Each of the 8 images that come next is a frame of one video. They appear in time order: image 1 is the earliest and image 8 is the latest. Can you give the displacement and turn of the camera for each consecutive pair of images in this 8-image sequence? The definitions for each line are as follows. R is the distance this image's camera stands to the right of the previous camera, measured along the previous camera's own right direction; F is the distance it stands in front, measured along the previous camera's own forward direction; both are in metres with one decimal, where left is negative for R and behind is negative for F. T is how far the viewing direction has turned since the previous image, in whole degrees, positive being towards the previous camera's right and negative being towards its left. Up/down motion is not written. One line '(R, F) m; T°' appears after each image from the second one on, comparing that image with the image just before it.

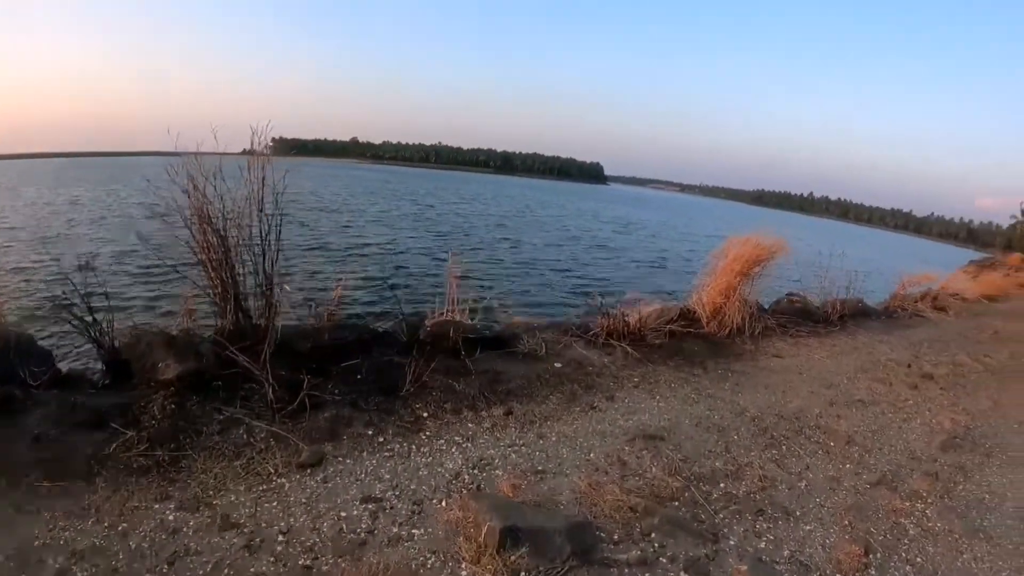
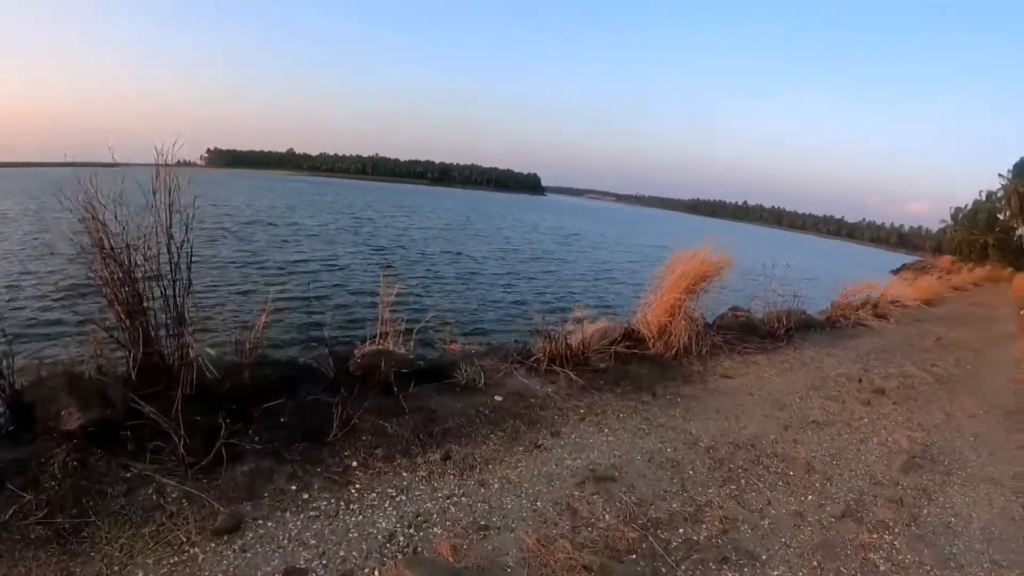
(+0.2, +0.4) m; +4°
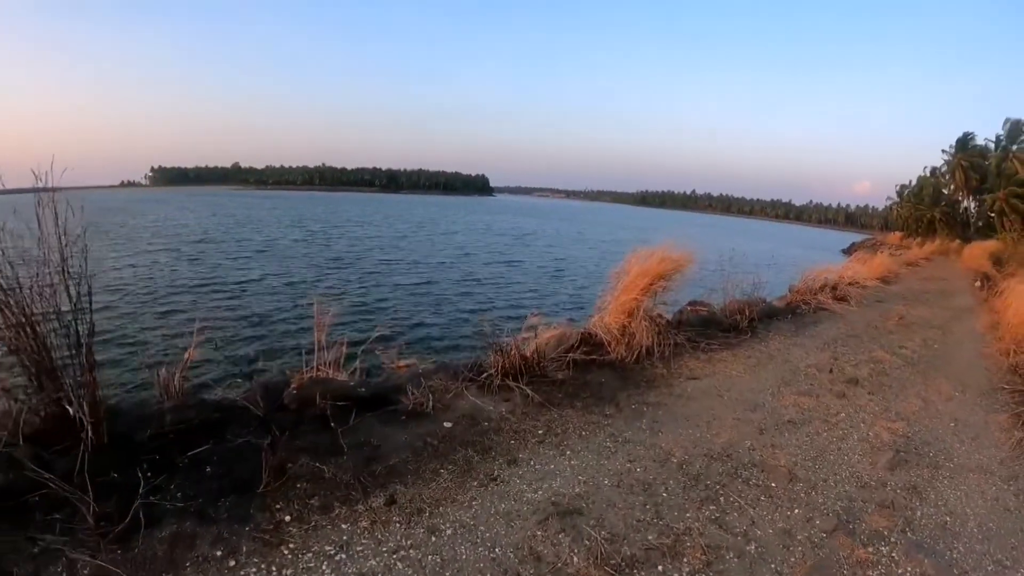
(+0.2, +0.5) m; +3°
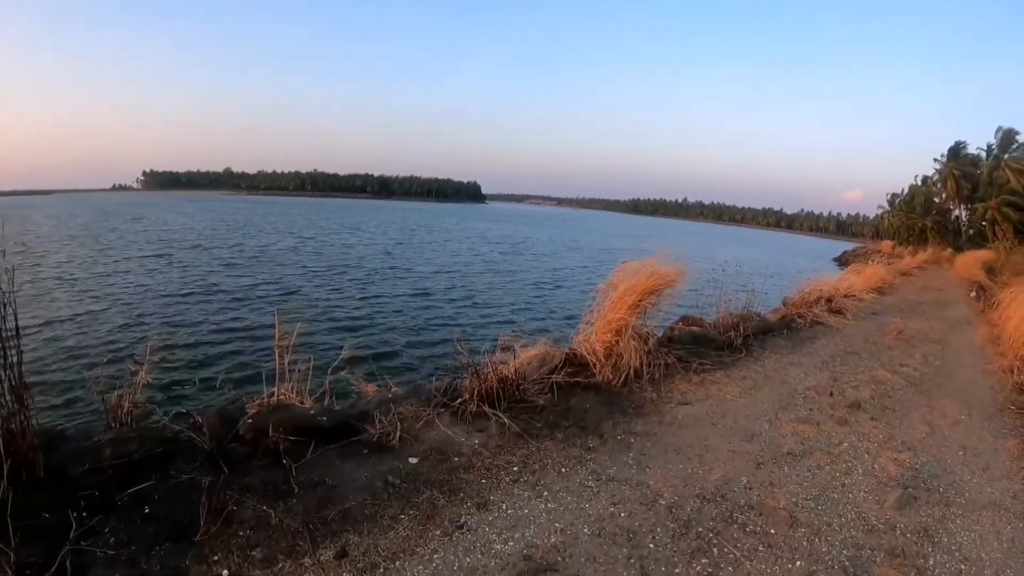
(+0.2, +0.4) m; +1°
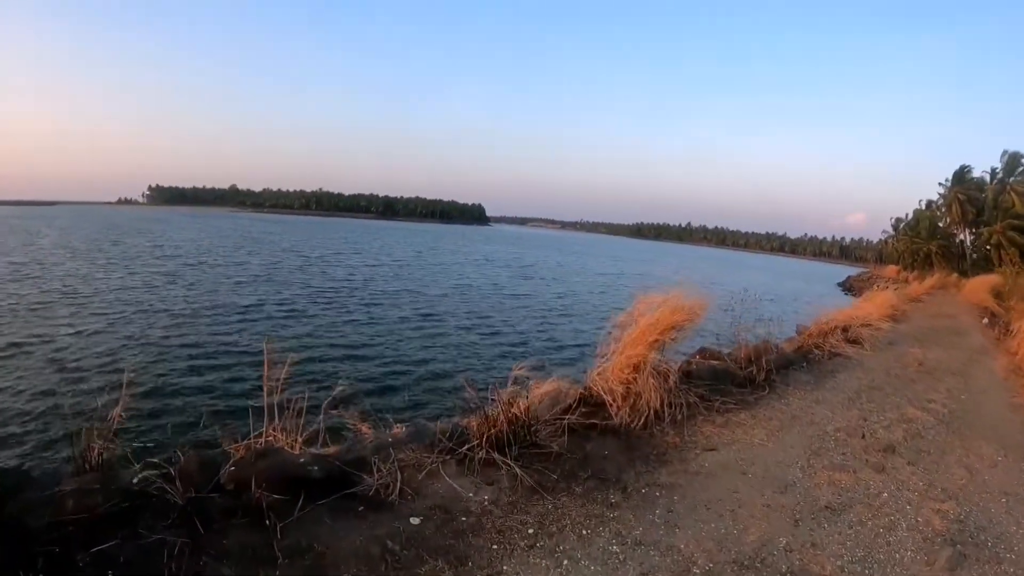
(-0.1, +0.4) m; 0°
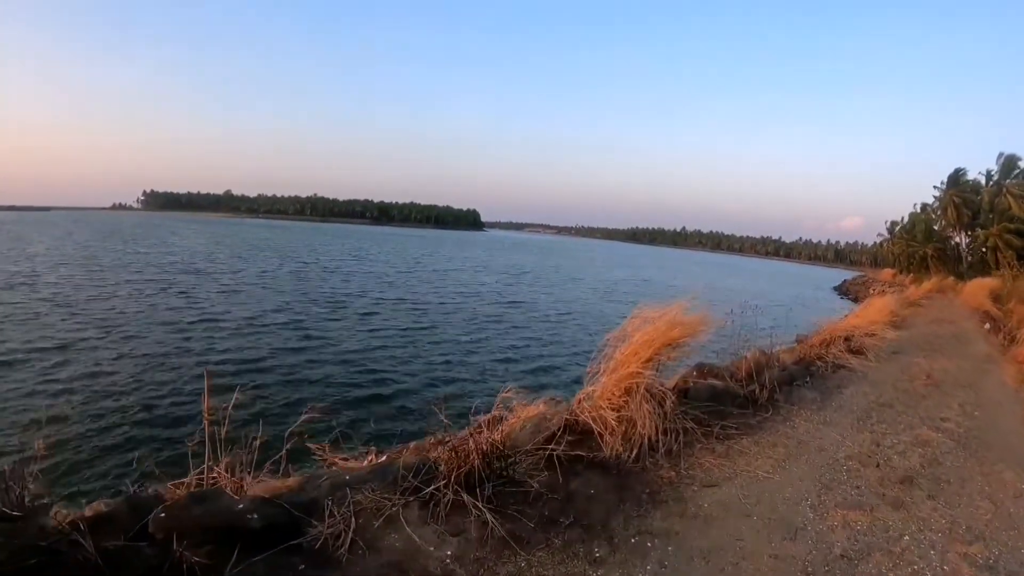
(+0.2, +0.6) m; 0°
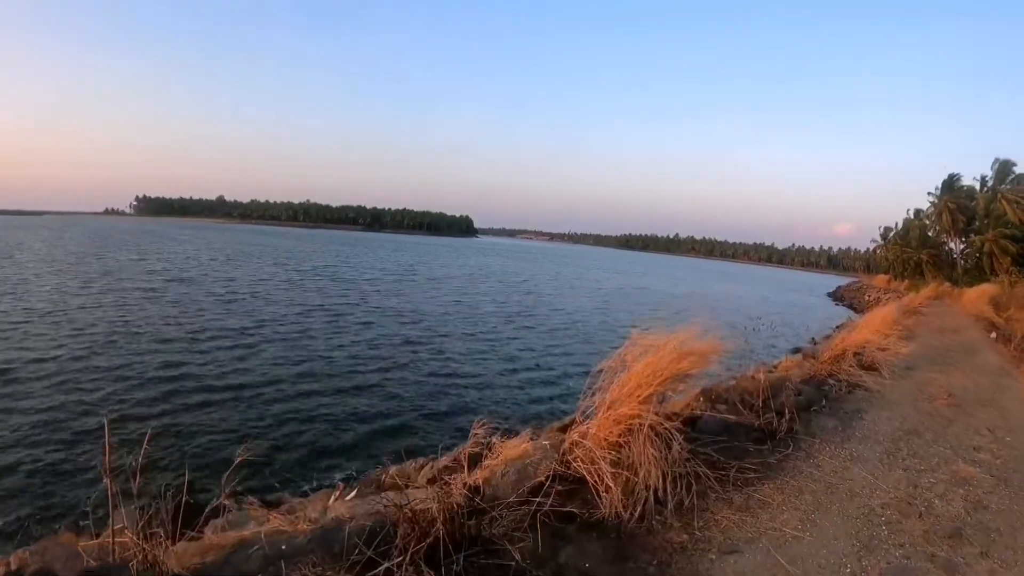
(+0.1, +0.8) m; 0°
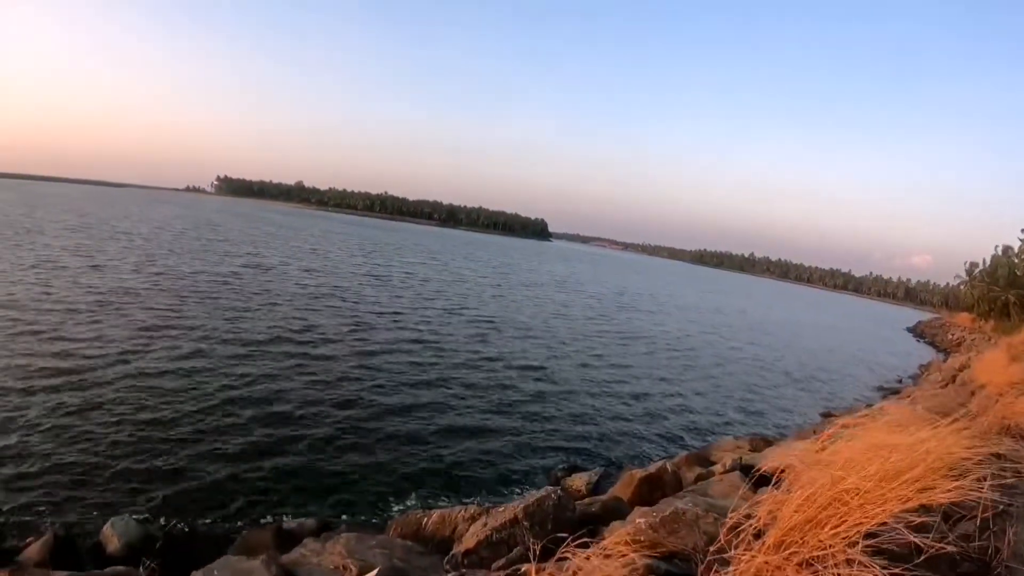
(-0.4, +1.7) m; -5°
